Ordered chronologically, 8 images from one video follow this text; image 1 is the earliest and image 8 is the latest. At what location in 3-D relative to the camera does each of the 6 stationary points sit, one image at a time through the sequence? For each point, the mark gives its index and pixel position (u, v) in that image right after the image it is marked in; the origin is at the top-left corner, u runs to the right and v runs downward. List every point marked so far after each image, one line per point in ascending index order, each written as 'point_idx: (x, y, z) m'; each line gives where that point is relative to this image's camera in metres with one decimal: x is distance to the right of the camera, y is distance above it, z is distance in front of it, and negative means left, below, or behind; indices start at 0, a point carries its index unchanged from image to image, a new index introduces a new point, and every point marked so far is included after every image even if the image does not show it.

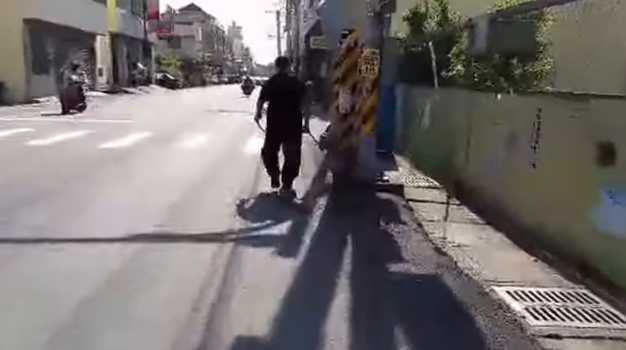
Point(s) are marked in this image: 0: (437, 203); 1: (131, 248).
0: (+1.6, -0.4, +8.3) m
1: (-1.6, -0.6, +5.5) m
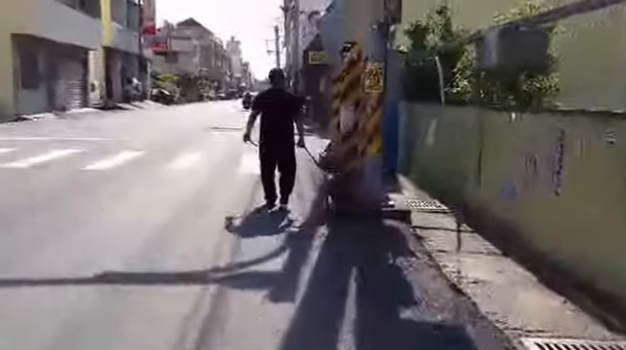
0: (+1.6, -0.7, +7.6) m
1: (-1.6, -0.8, +4.8) m
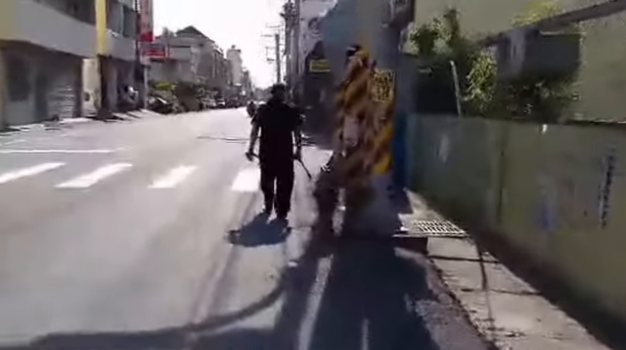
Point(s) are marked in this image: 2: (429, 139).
0: (+1.6, -0.9, +6.6) m
1: (-1.6, -1.0, +3.8) m
2: (+2.2, +0.7, +11.6) m
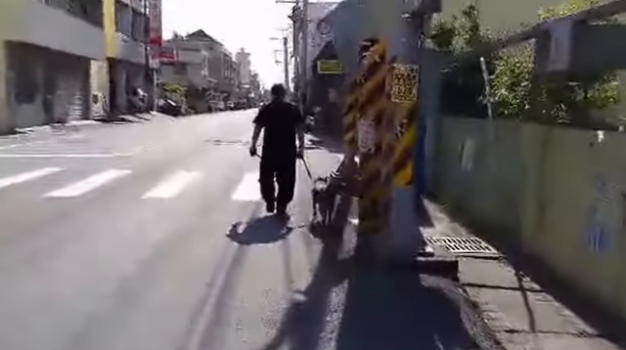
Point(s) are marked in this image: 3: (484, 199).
0: (+1.7, -1.0, +5.6) m
1: (-1.5, -1.1, +2.8) m
2: (+2.3, +0.5, +10.6) m
3: (+2.3, -0.3, +8.5) m
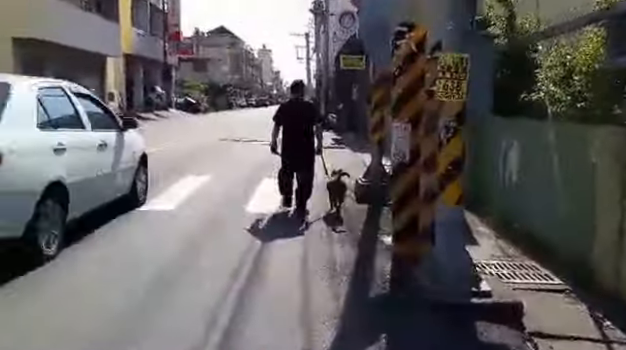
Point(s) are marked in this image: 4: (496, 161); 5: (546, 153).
0: (+1.9, -1.2, +4.3) m
1: (-1.4, -1.3, +1.7) m
2: (+2.7, +0.4, +9.3) m
3: (+2.6, -0.5, +7.3) m
4: (+2.7, +0.2, +9.2) m
5: (+2.6, +0.3, +7.3) m
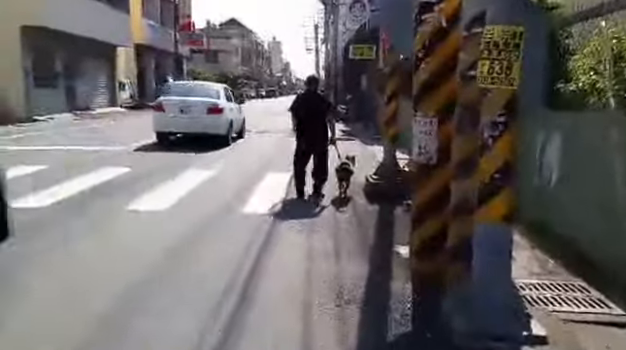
0: (+1.9, -1.2, +3.2) m
1: (-1.5, -1.4, +0.6) m
2: (+2.8, +0.4, +8.2) m
3: (+2.7, -0.5, +6.2) m
4: (+2.8, +0.2, +8.1) m
5: (+2.7, +0.3, +6.2) m
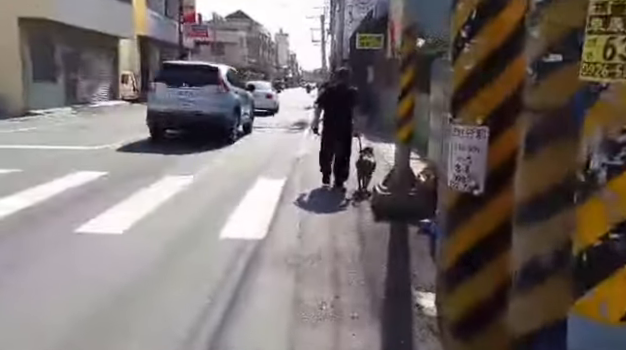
0: (+1.8, -1.4, +1.6) m
1: (-1.6, -1.6, -1.0) m
2: (+2.7, +0.3, +6.5) m
3: (+2.6, -0.7, +4.5) m
4: (+2.7, 0.0, +6.4) m
5: (+2.7, +0.1, +4.5) m
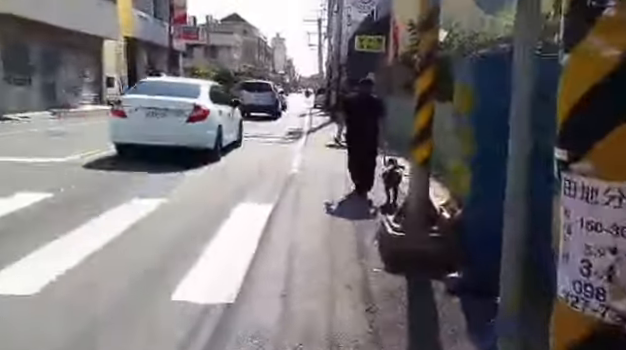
0: (+1.8, -1.7, -0.3) m
1: (-1.6, -1.9, -2.9) m
2: (+2.6, 0.0, +4.7) m
3: (+2.5, -1.0, +2.6) m
4: (+2.6, -0.3, +4.5) m
5: (+2.6, -0.2, +2.6) m
